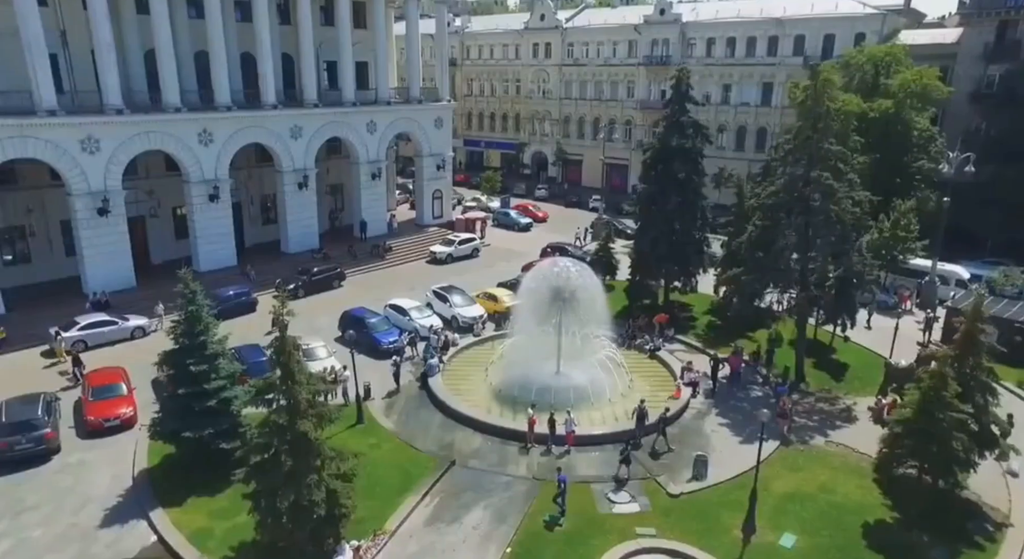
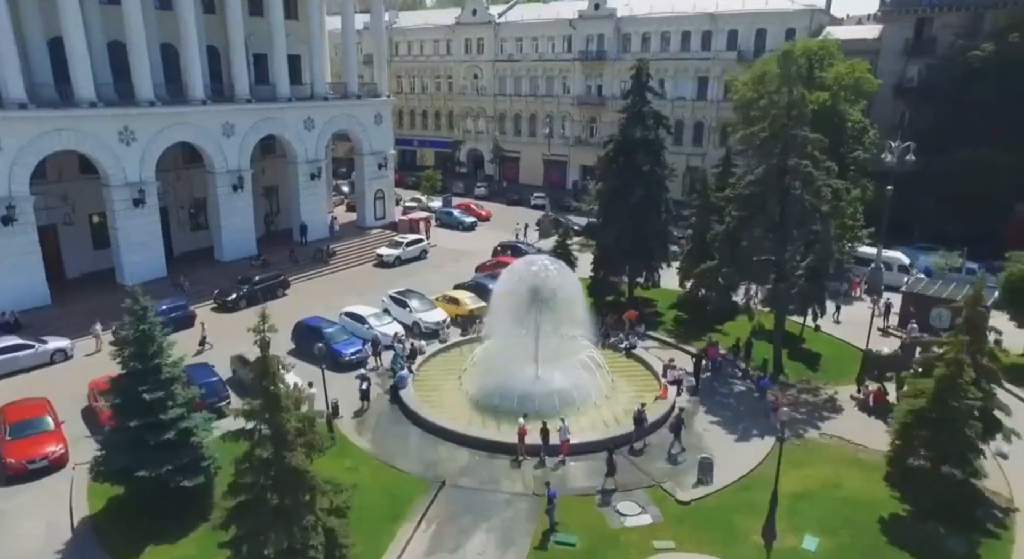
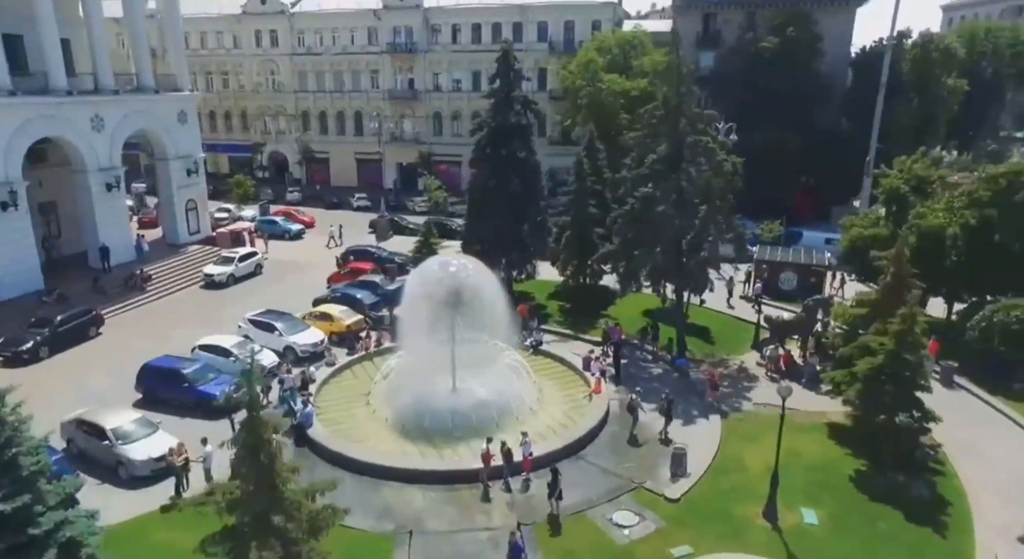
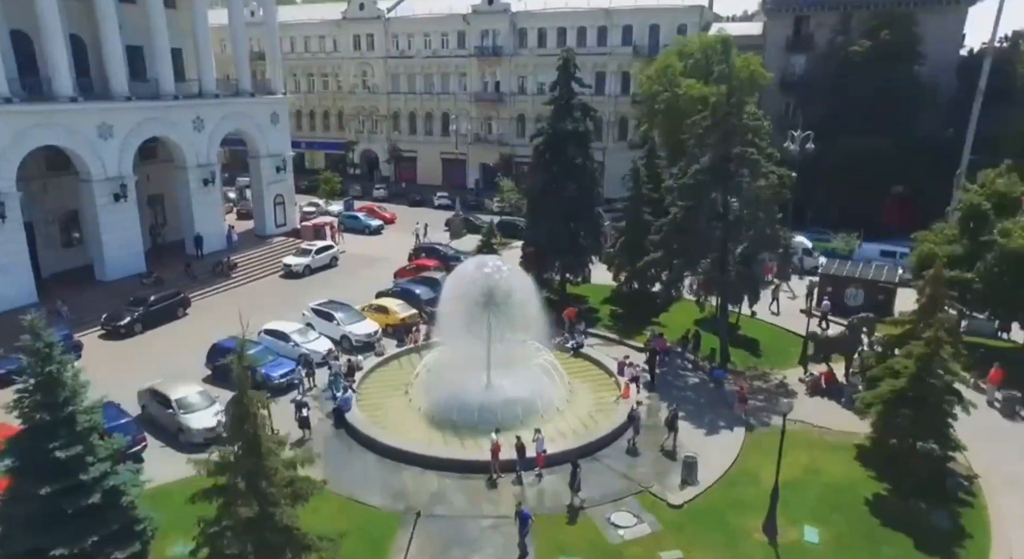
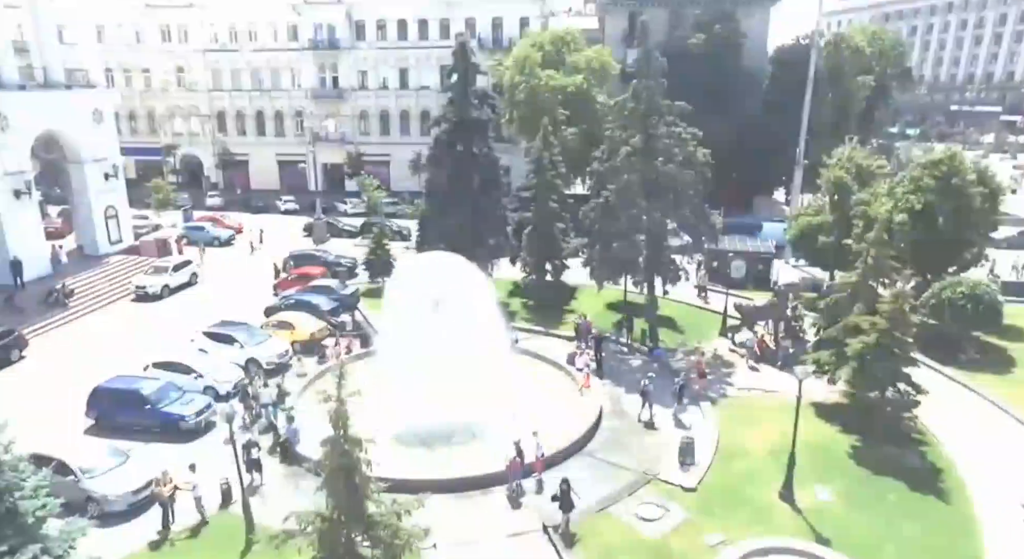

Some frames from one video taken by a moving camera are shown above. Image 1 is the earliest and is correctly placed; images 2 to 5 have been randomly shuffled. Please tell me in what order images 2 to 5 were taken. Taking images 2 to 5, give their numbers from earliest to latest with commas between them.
2, 4, 3, 5
